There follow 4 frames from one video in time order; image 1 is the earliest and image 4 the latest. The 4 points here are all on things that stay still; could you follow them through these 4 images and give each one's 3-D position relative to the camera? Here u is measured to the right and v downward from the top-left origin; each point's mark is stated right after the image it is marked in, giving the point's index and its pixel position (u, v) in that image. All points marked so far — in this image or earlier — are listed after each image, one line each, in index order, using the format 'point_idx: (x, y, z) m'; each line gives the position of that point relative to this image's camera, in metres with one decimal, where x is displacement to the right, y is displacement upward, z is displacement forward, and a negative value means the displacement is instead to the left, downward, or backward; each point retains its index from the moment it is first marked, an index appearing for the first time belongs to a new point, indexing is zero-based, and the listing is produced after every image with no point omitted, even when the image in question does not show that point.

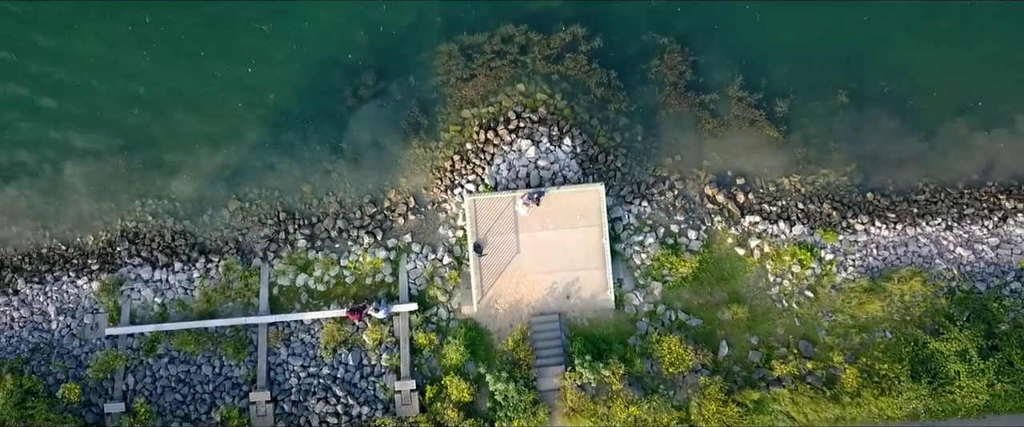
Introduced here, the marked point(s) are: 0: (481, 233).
0: (-0.7, -0.4, +13.3) m
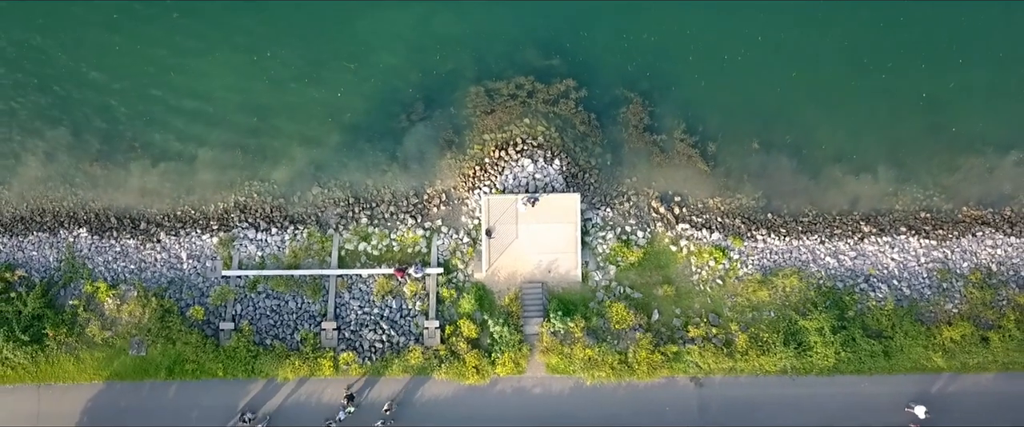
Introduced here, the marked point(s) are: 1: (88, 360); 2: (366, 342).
0: (-0.7, -0.3, +18.9) m
1: (-13.8, -4.8, +18.8) m
2: (-4.7, -4.2, +18.8) m
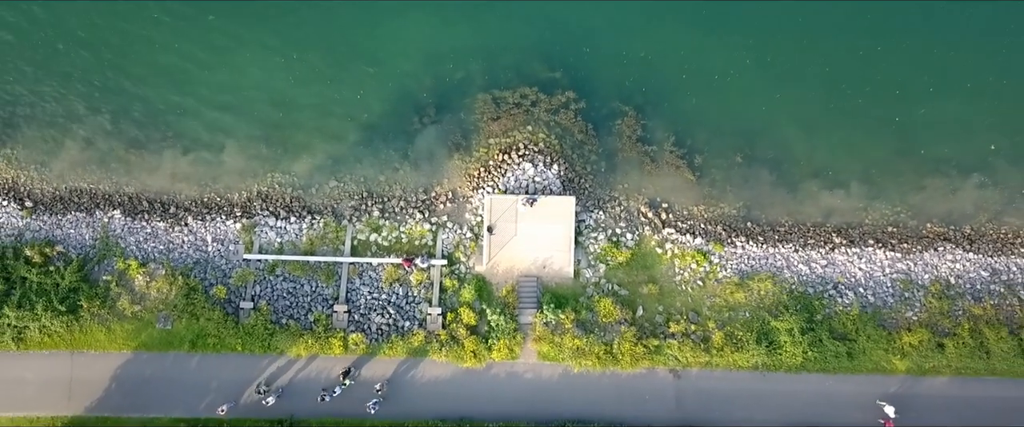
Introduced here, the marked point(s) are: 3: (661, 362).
0: (-0.7, -0.2, +20.6) m
1: (-14.0, -4.2, +20.5) m
2: (-4.9, -3.9, +20.5) m
3: (+5.1, -5.1, +20.0) m
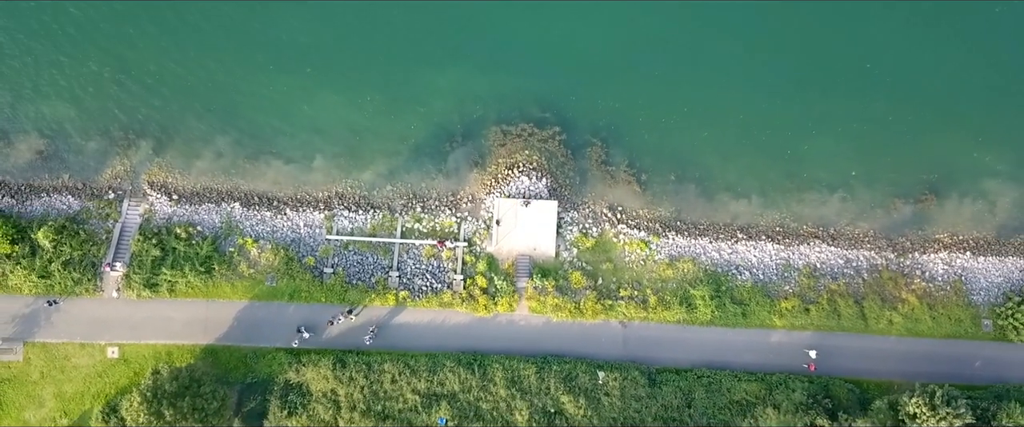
0: (-0.6, -0.1, +29.8) m
1: (-14.0, -3.7, +29.8) m
2: (-4.9, -3.7, +29.7) m
3: (+5.1, -5.1, +29.1) m
